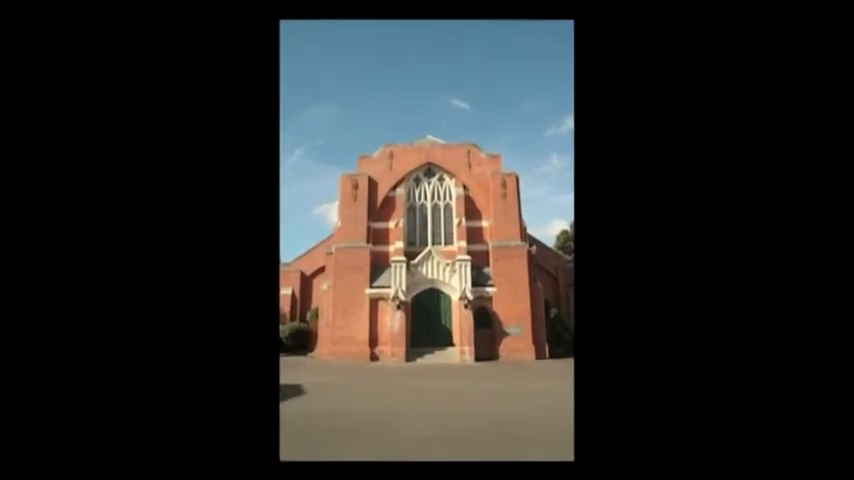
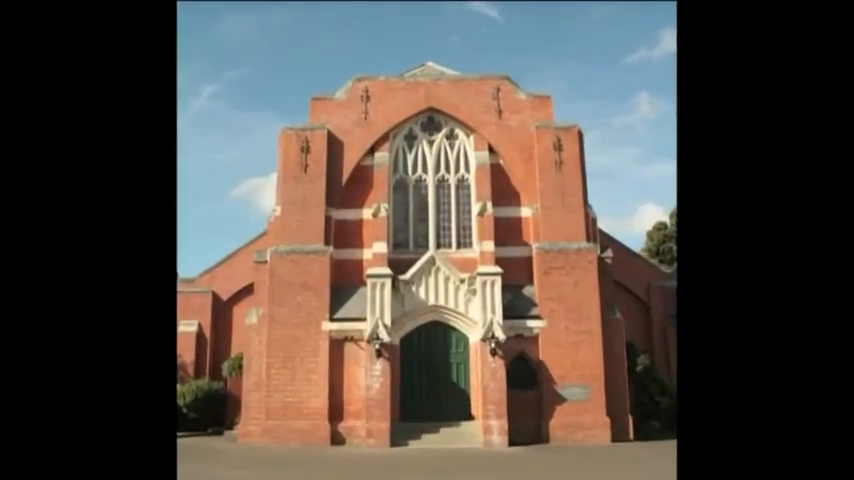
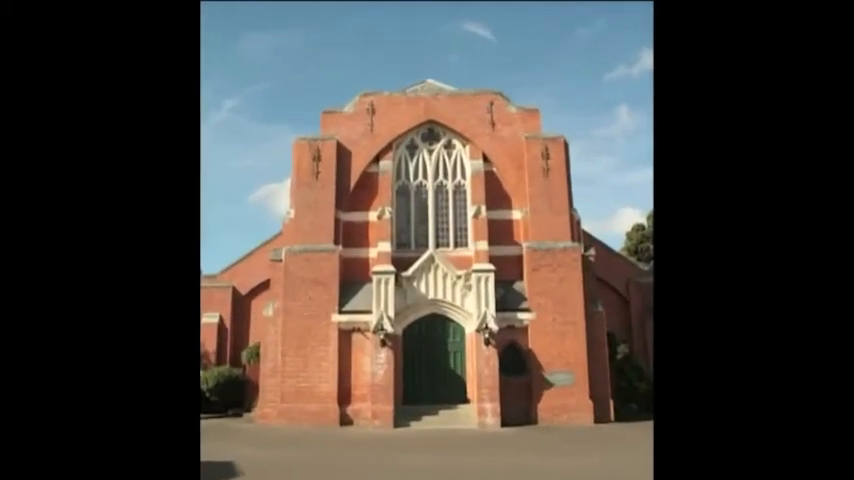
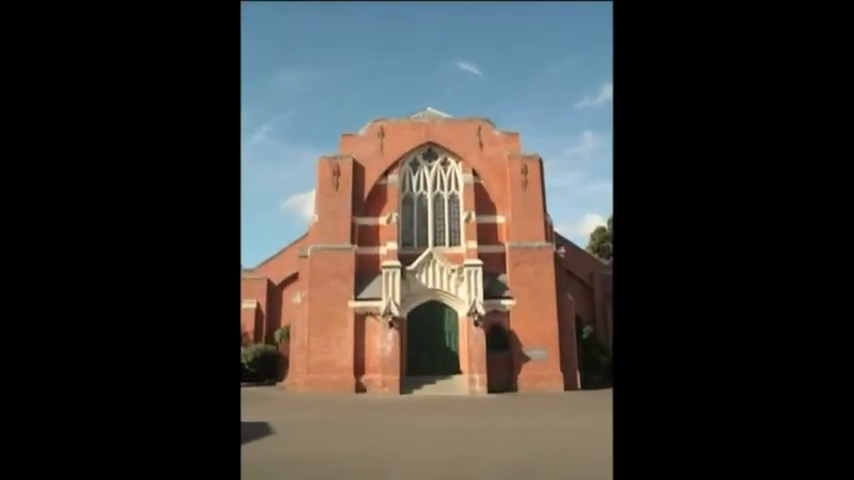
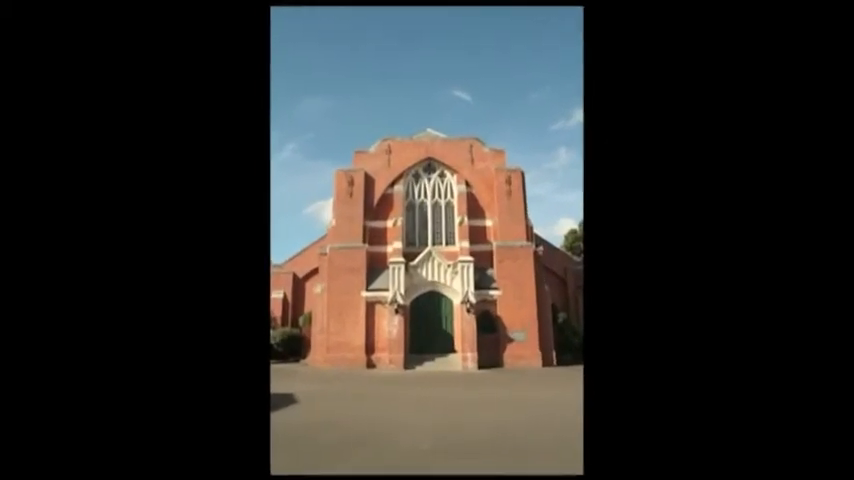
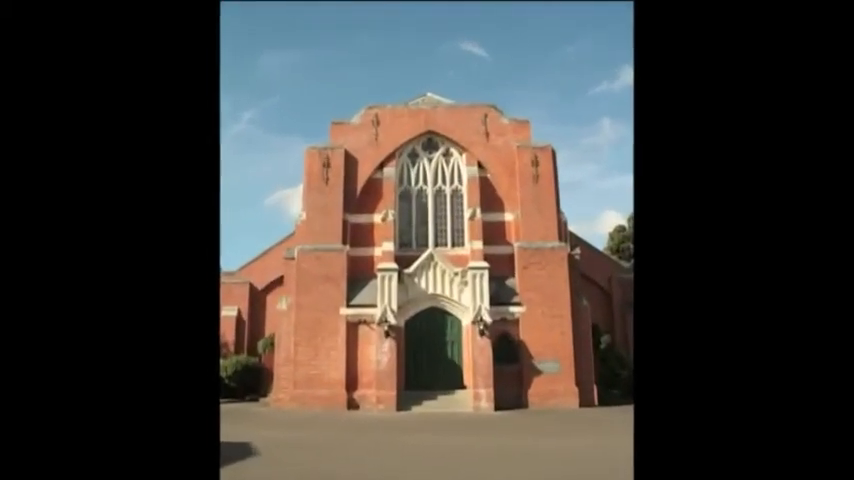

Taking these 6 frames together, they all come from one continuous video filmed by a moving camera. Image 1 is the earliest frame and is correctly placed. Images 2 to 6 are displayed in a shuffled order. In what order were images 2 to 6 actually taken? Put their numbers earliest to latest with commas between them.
5, 4, 6, 3, 2
